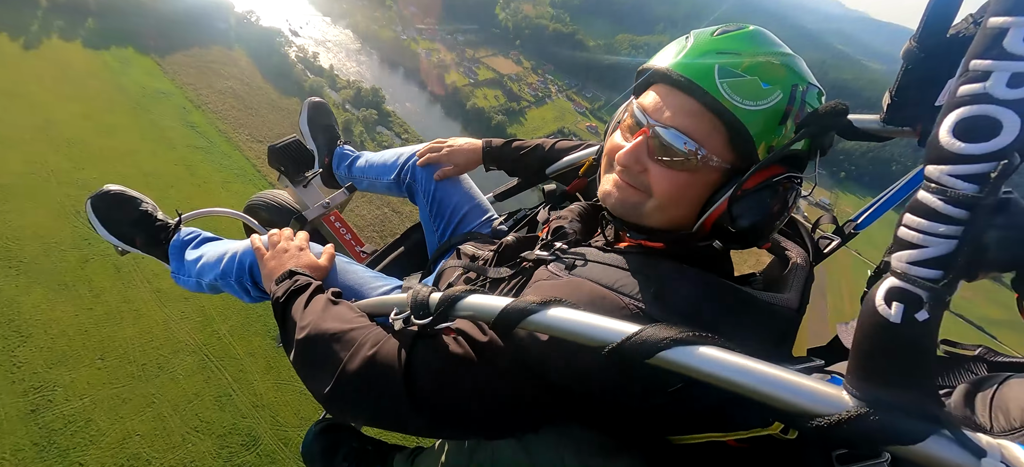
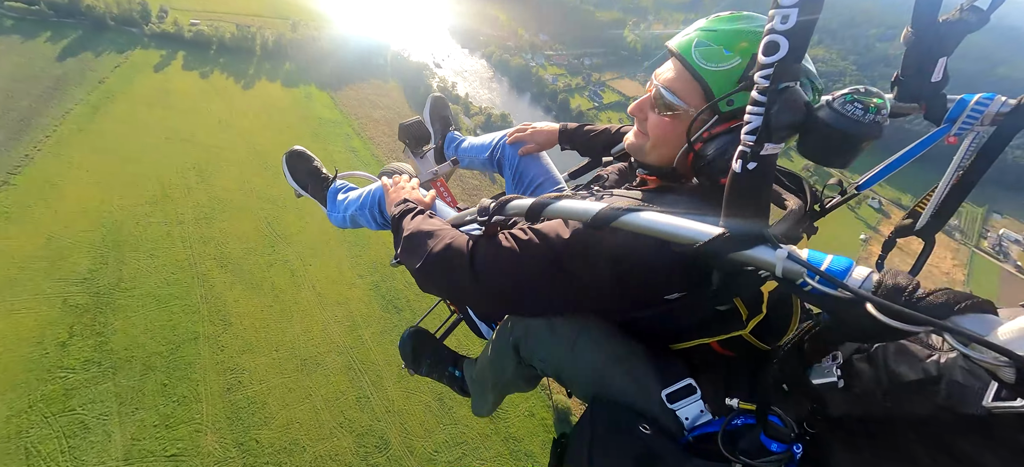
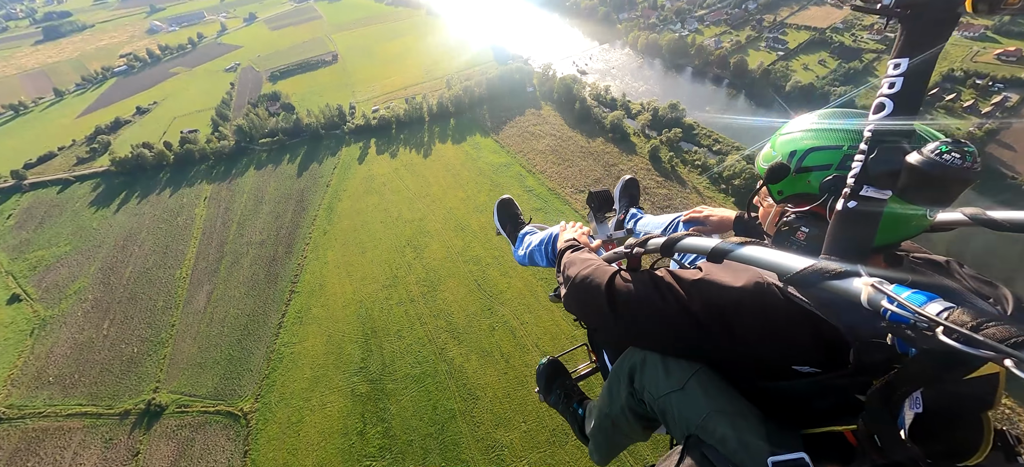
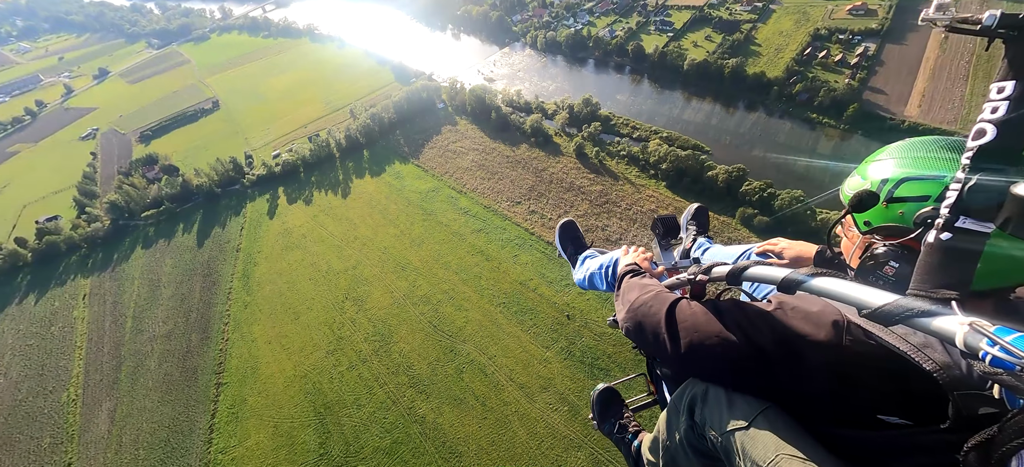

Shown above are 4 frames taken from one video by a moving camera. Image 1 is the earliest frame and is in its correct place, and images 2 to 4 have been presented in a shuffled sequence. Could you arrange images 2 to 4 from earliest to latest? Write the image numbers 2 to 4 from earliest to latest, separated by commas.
2, 3, 4
